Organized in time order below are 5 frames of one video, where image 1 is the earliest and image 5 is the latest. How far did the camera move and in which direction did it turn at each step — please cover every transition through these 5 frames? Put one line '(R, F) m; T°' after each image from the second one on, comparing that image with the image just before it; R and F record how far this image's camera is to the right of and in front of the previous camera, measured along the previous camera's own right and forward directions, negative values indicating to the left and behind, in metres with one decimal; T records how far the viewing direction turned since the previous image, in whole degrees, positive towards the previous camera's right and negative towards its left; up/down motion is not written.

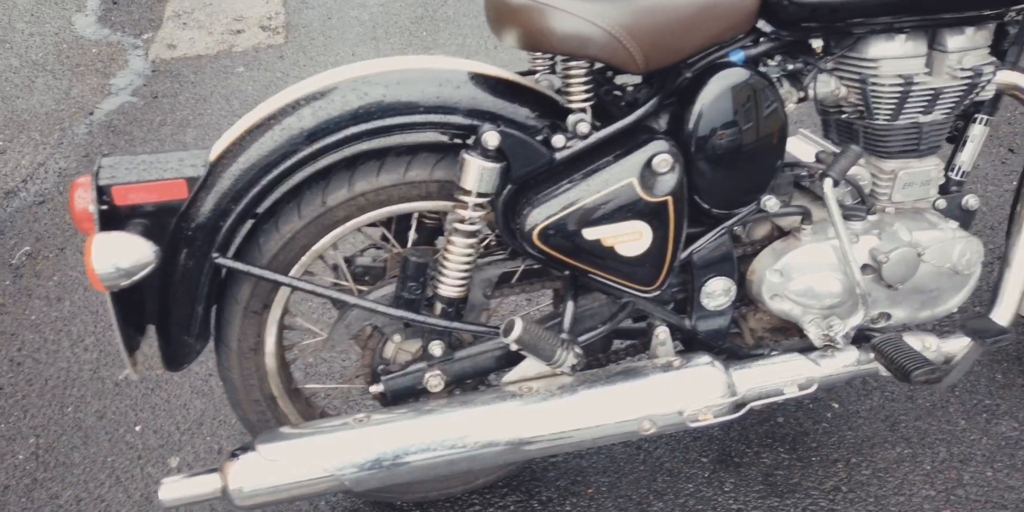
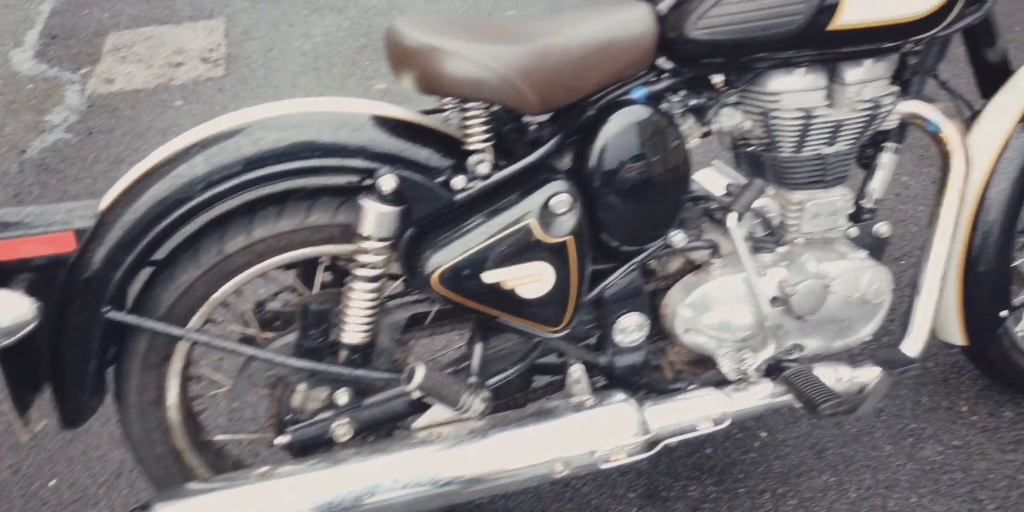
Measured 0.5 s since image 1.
(+0.1, 0.0) m; +2°
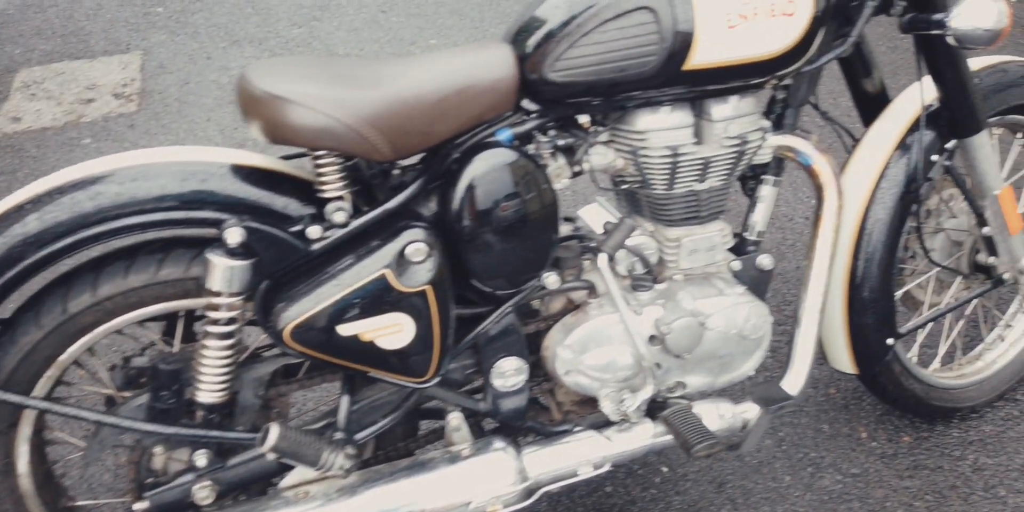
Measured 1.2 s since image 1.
(+0.2, 0.0) m; +3°
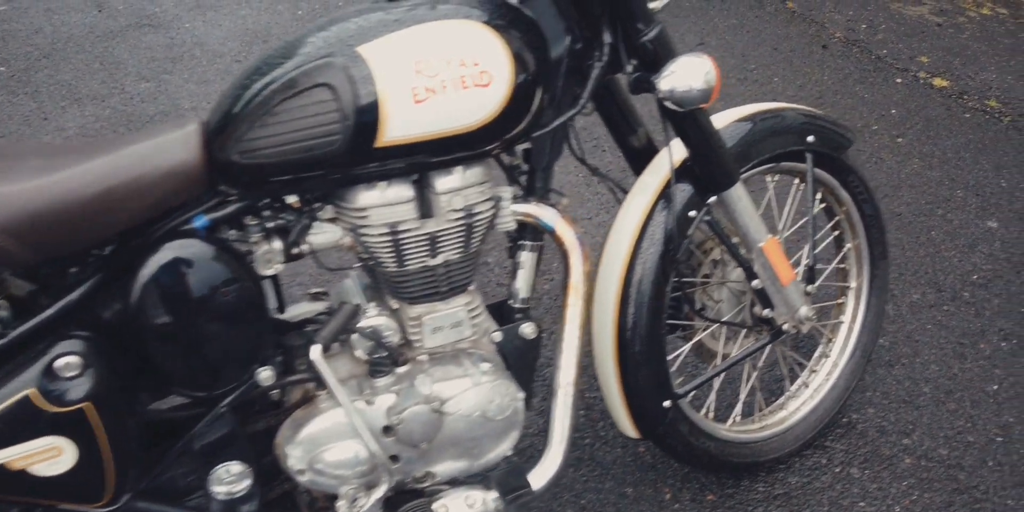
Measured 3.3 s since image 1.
(+0.4, +0.1) m; +4°
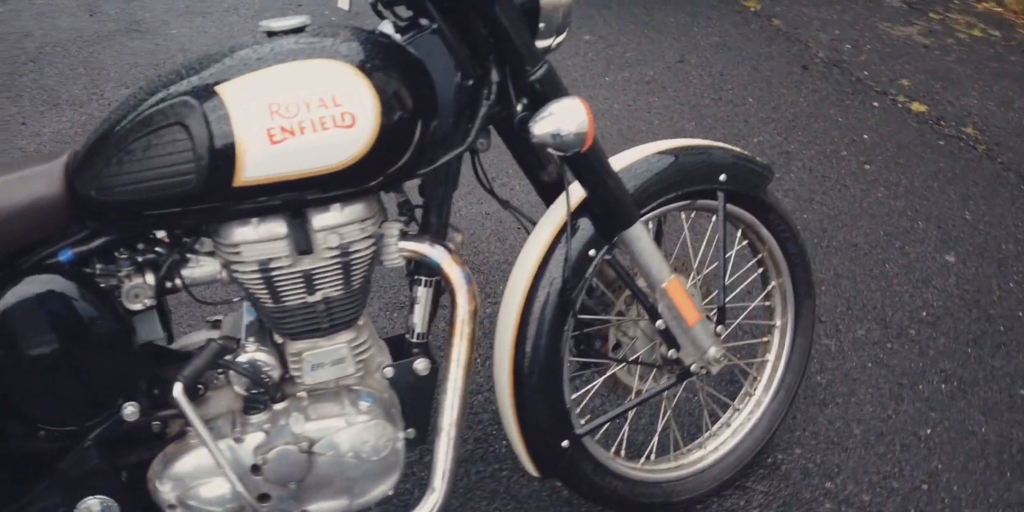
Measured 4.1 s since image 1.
(+0.3, 0.0) m; -2°
